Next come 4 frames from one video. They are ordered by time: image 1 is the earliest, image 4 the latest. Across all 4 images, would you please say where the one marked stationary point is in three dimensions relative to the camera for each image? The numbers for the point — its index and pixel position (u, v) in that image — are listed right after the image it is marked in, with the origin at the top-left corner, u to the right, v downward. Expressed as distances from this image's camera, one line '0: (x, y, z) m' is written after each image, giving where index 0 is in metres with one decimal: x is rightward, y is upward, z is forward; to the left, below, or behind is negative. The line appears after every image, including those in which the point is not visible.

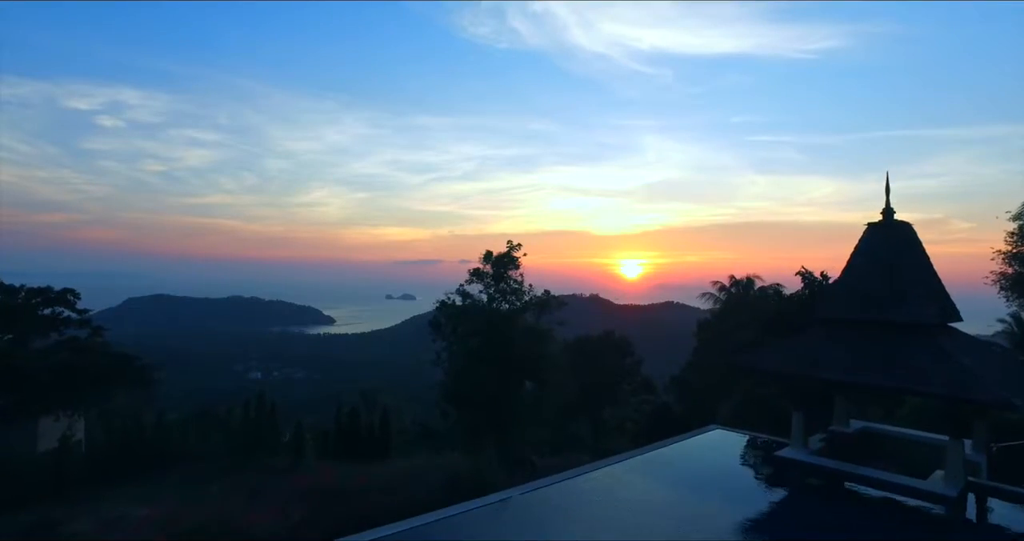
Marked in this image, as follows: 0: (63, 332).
0: (-9.4, -1.3, +17.7) m
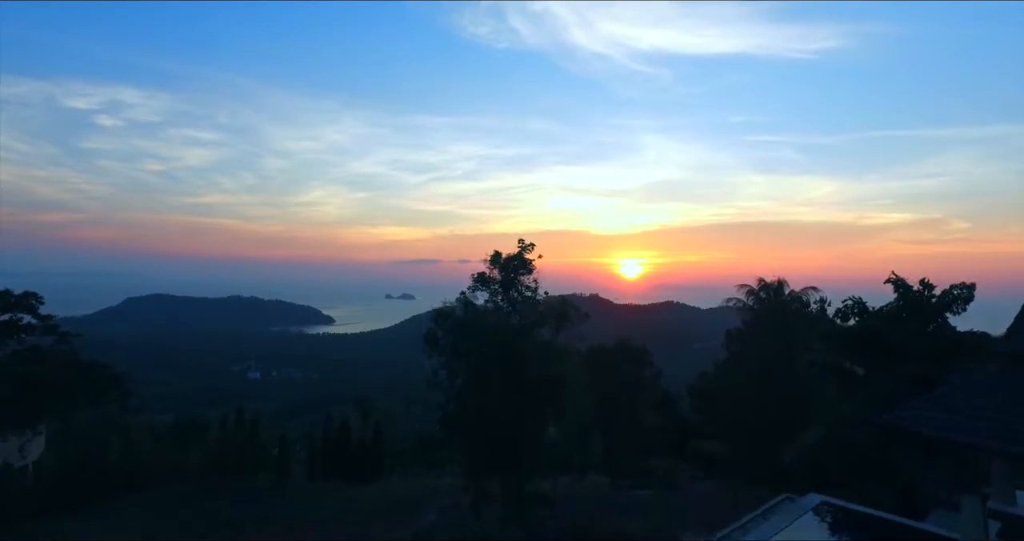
0: (-9.3, -1.3, +16.3) m
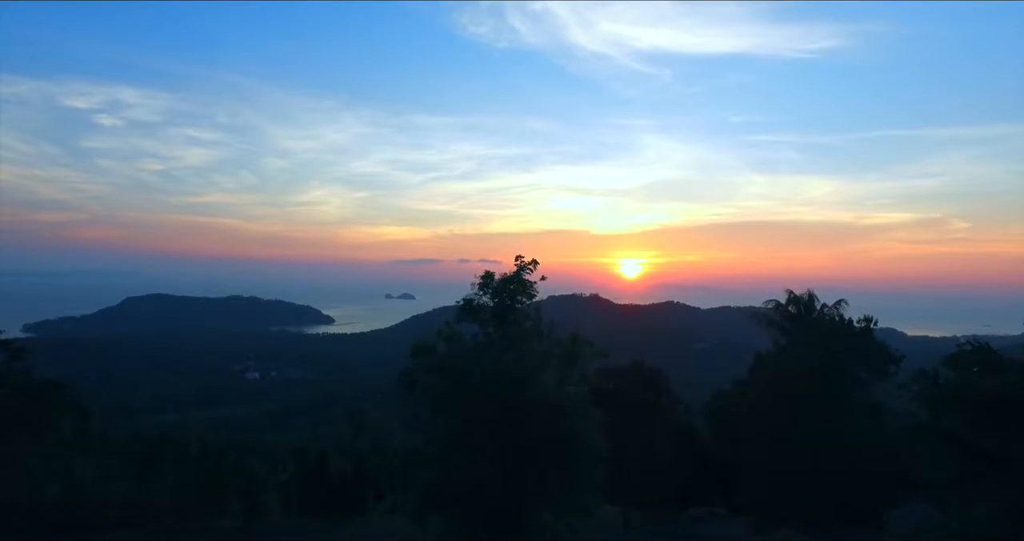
0: (-9.3, -1.5, +14.8) m
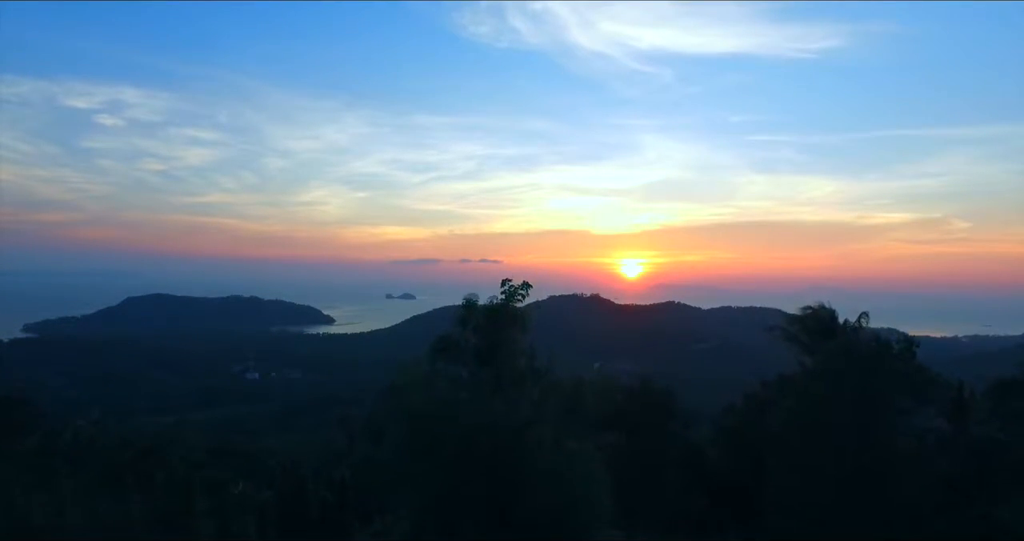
0: (-9.3, -1.6, +15.1) m
